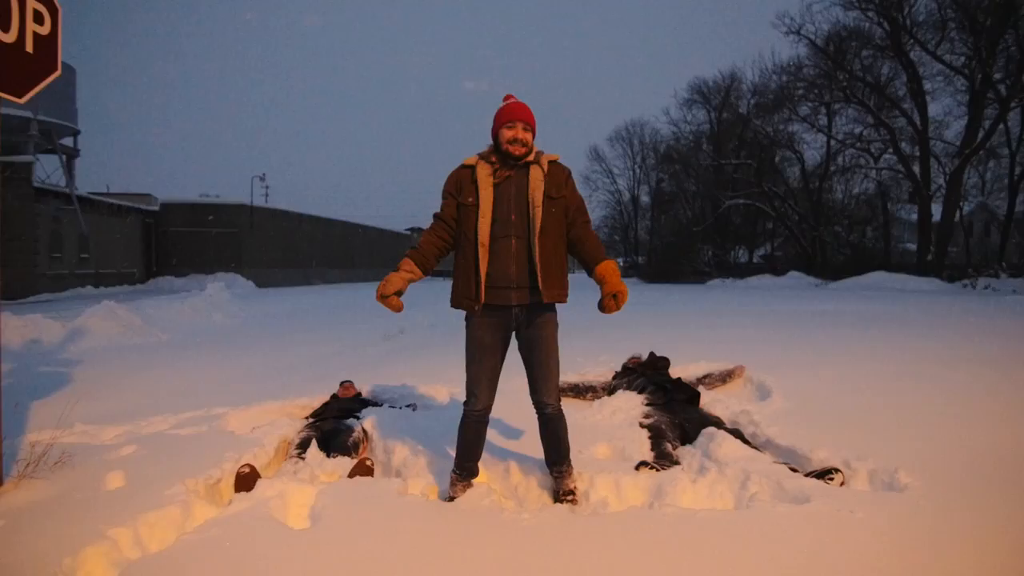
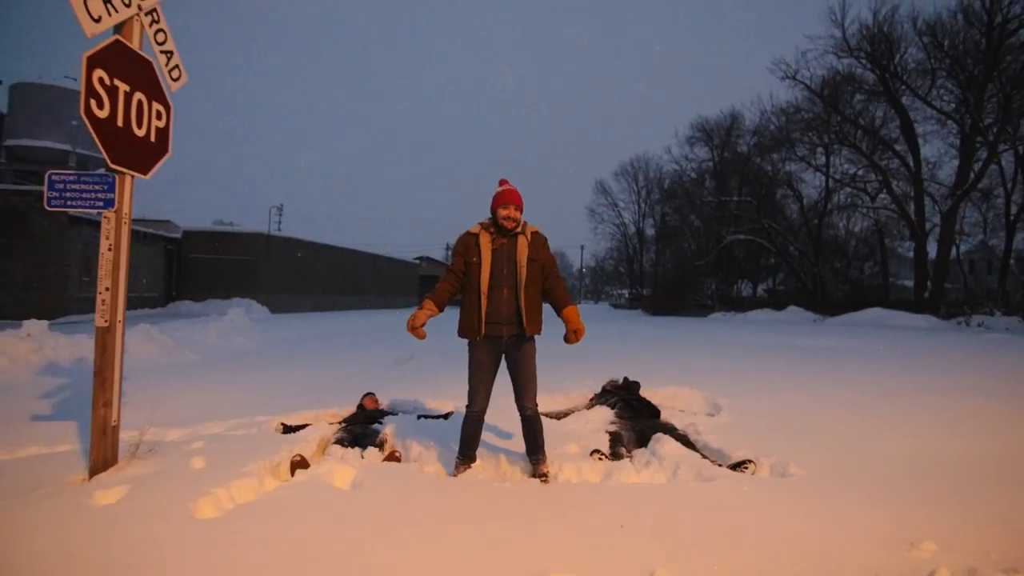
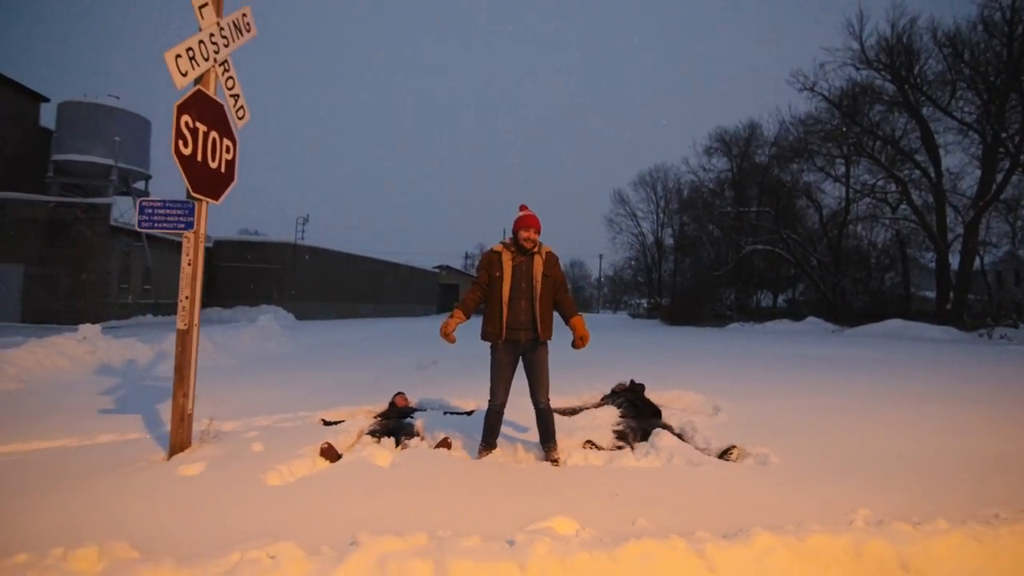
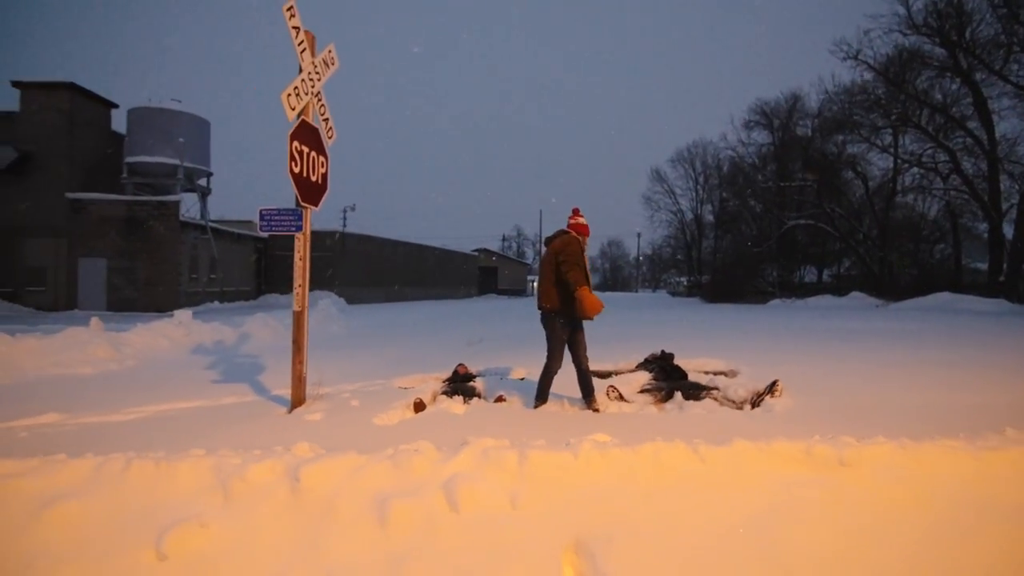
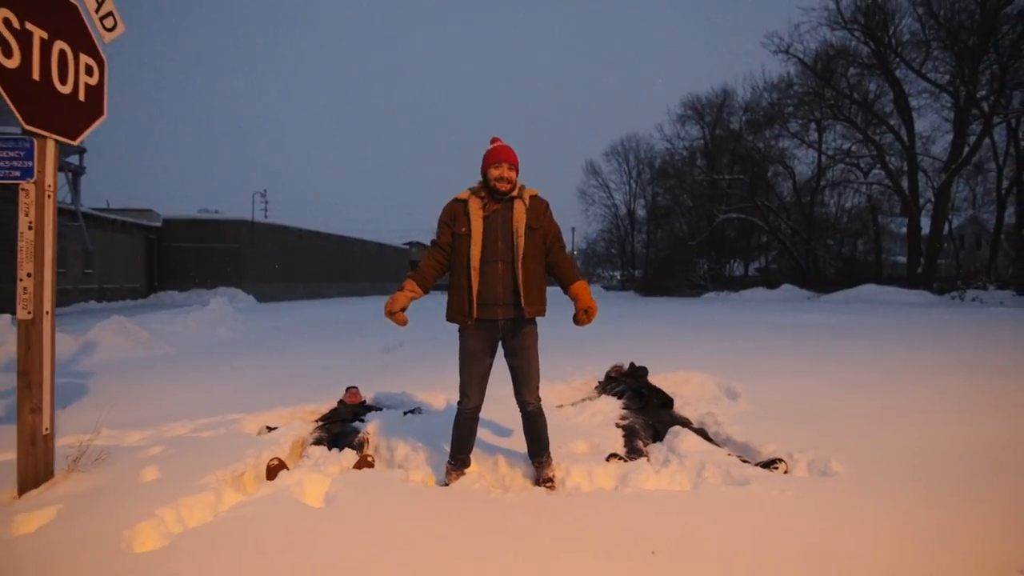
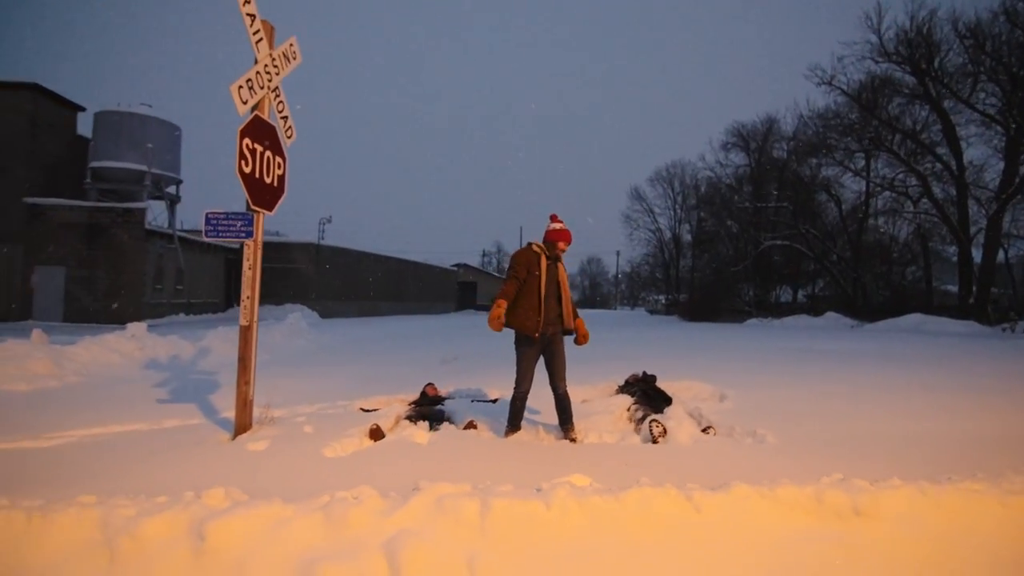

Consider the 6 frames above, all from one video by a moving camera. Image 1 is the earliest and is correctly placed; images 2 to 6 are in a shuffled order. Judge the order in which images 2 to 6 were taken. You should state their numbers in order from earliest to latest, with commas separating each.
5, 2, 3, 6, 4
